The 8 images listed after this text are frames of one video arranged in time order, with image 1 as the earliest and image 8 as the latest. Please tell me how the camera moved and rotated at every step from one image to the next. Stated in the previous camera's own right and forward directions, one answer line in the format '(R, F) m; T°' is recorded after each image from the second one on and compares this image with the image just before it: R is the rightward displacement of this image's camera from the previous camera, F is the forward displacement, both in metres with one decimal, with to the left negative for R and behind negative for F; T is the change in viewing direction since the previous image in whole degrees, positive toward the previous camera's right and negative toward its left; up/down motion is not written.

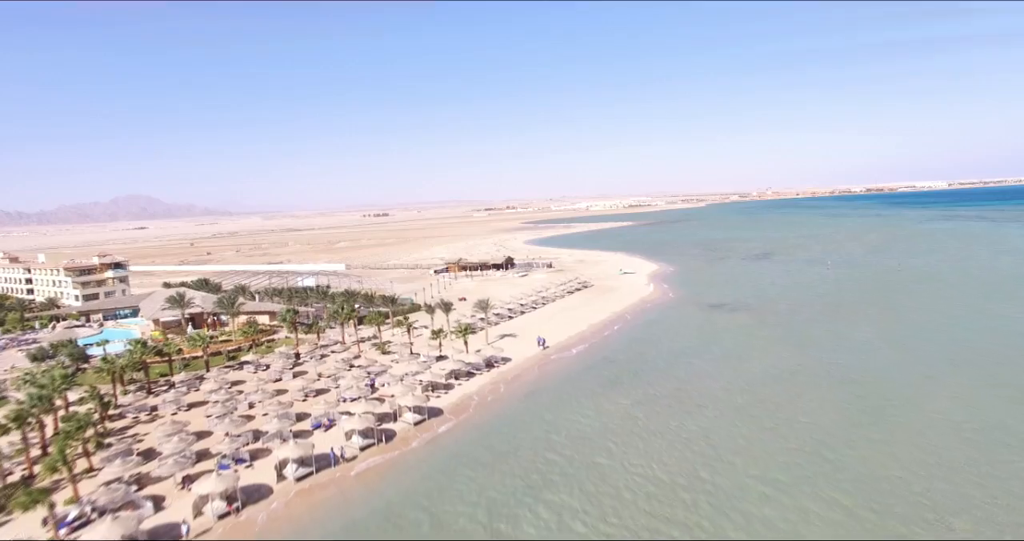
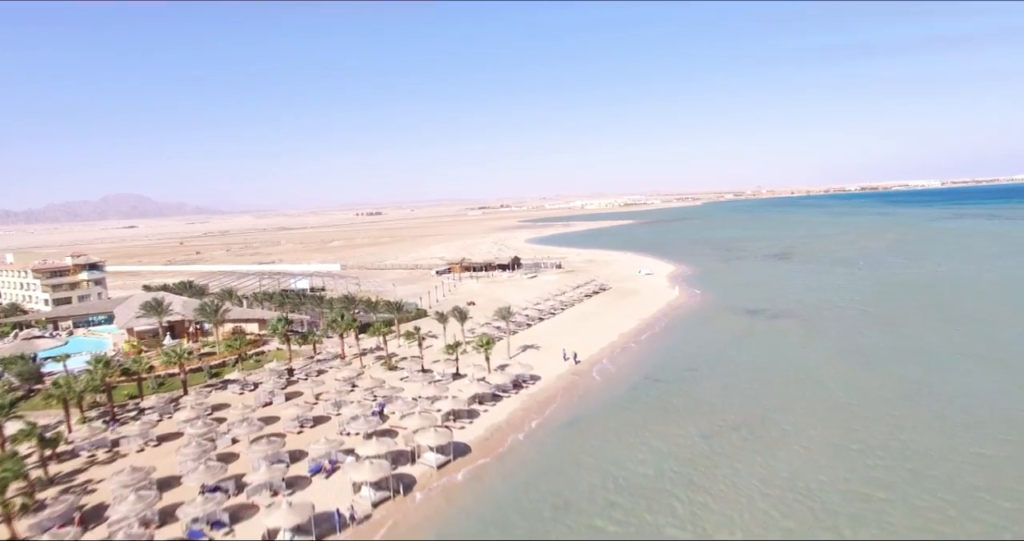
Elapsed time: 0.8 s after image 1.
(-1.8, +4.9) m; +1°
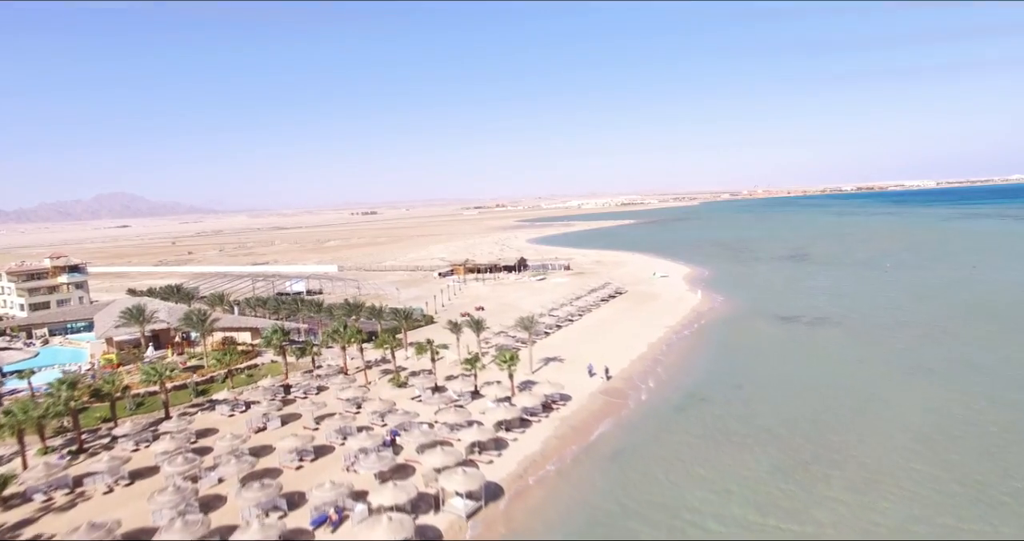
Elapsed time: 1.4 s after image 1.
(-1.4, +3.5) m; 0°
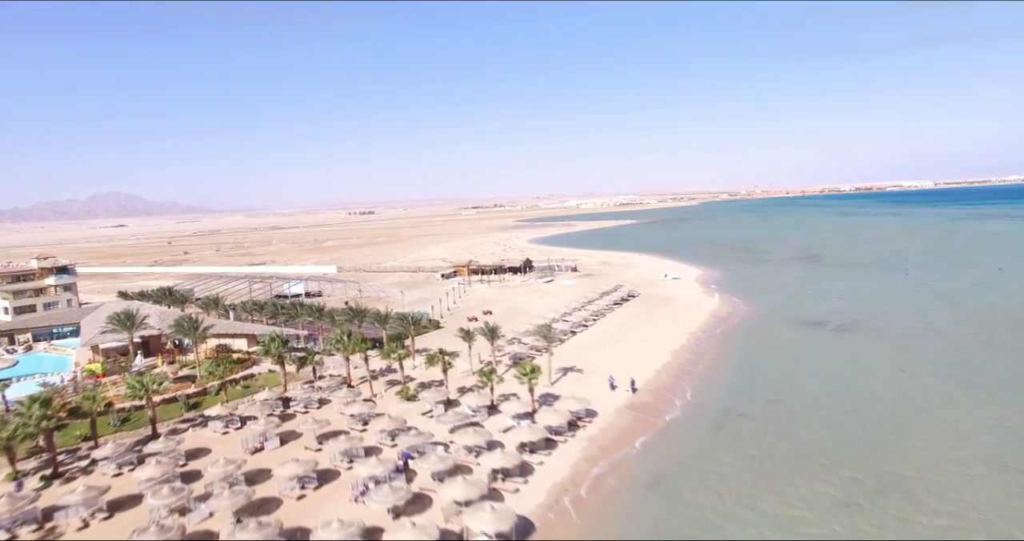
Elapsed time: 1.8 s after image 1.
(-0.9, +2.2) m; 0°
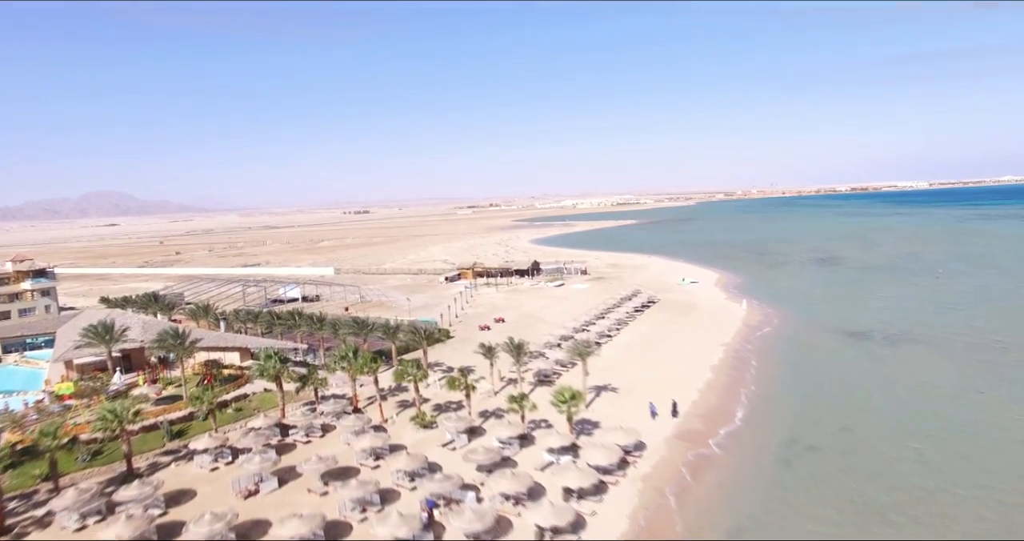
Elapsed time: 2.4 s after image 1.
(-1.5, +3.4) m; +1°
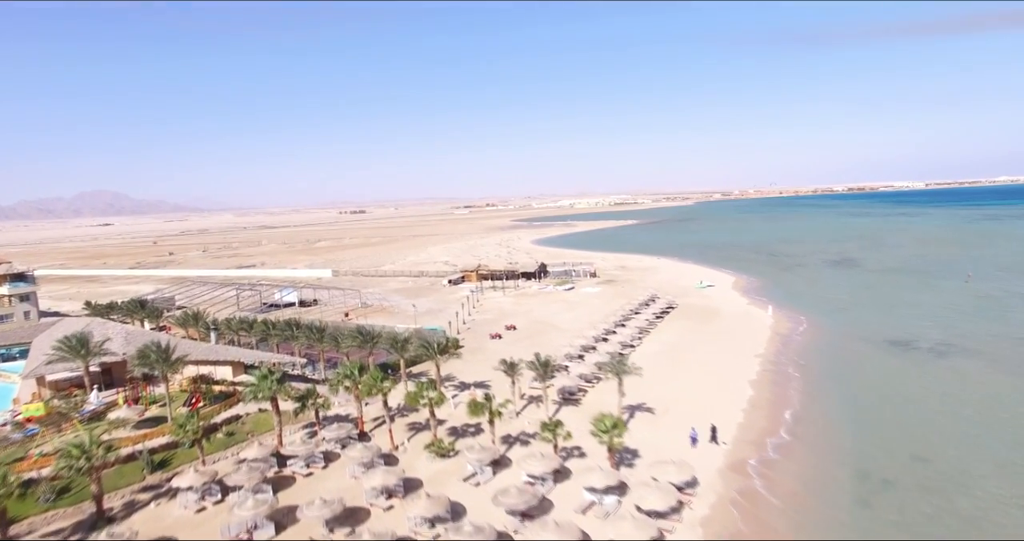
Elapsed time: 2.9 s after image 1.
(-1.1, +2.8) m; 0°
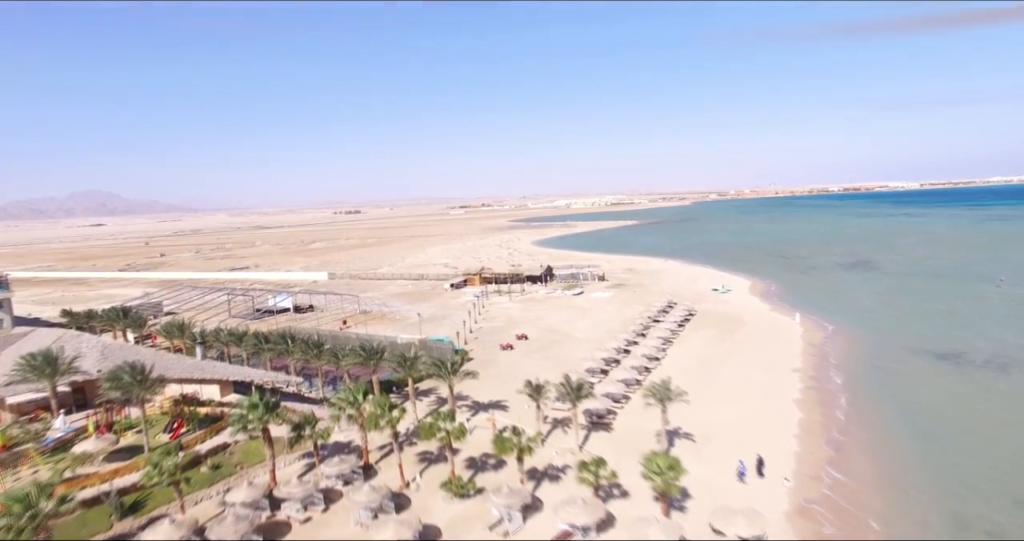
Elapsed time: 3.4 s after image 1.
(-1.1, +2.8) m; 0°
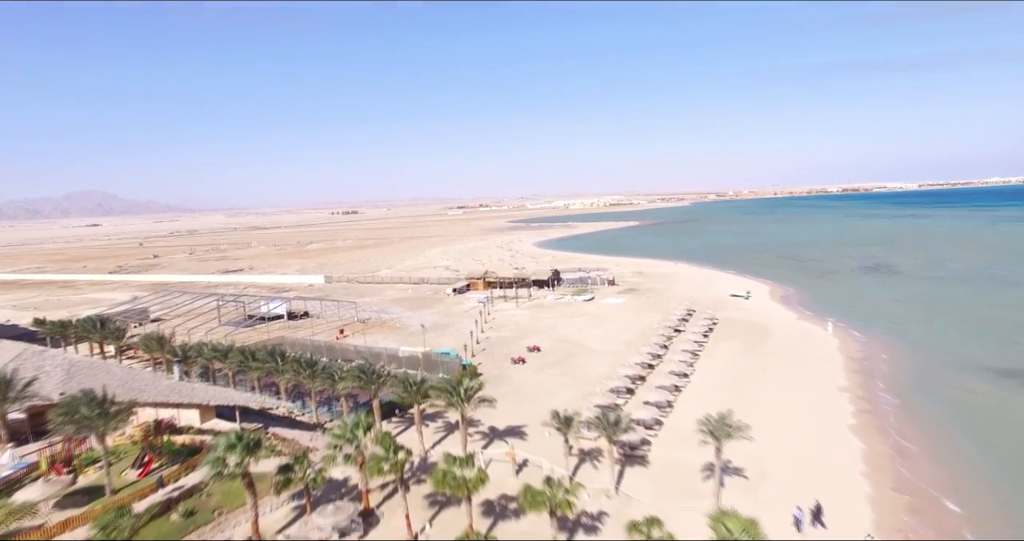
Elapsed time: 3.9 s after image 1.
(-0.8, +3.0) m; 0°
